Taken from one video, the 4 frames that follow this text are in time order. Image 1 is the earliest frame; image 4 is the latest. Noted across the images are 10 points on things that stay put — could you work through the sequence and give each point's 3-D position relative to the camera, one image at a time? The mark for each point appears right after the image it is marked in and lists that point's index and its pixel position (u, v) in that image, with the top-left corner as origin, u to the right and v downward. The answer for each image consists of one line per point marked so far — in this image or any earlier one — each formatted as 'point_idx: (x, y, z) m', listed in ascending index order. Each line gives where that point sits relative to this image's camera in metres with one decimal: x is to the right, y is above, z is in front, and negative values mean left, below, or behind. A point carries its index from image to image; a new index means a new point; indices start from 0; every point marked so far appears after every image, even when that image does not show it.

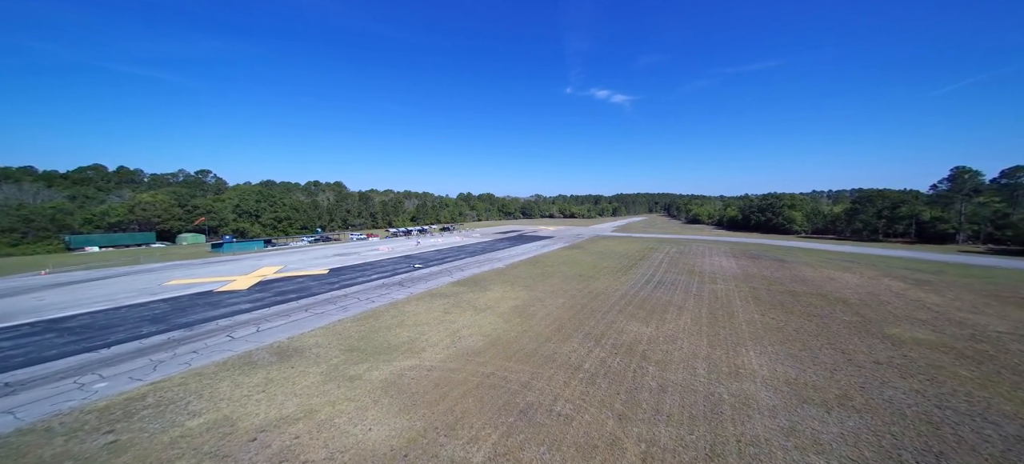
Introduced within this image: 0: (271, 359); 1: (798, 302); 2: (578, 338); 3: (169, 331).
0: (-6.7, -3.5, +9.1) m
1: (+12.0, -2.9, +13.8) m
2: (+2.2, -3.5, +10.9) m
3: (-11.3, -3.3, +10.8) m
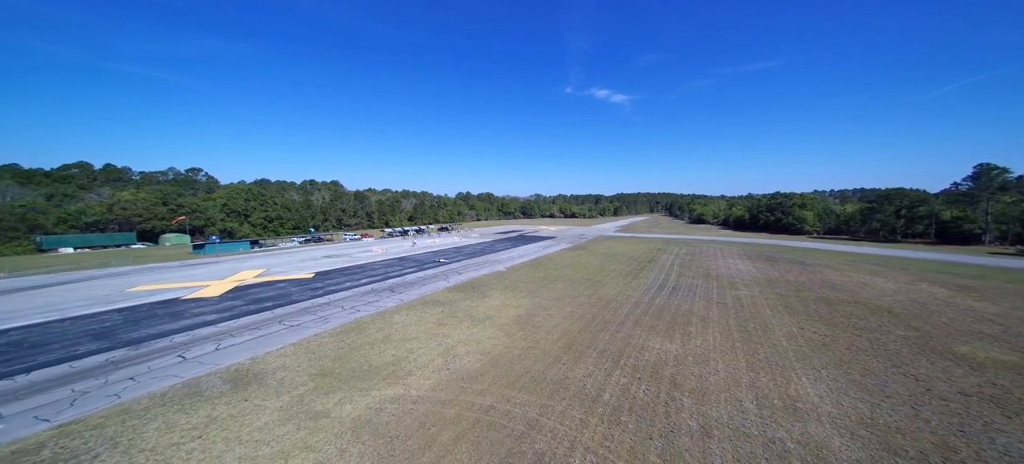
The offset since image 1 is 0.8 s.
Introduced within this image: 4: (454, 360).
0: (-6.6, -3.6, +7.5) m
1: (+12.1, -3.0, +12.2) m
2: (+2.3, -3.6, +9.3) m
3: (-11.2, -3.3, +9.1) m
4: (-1.6, -3.6, +9.3) m
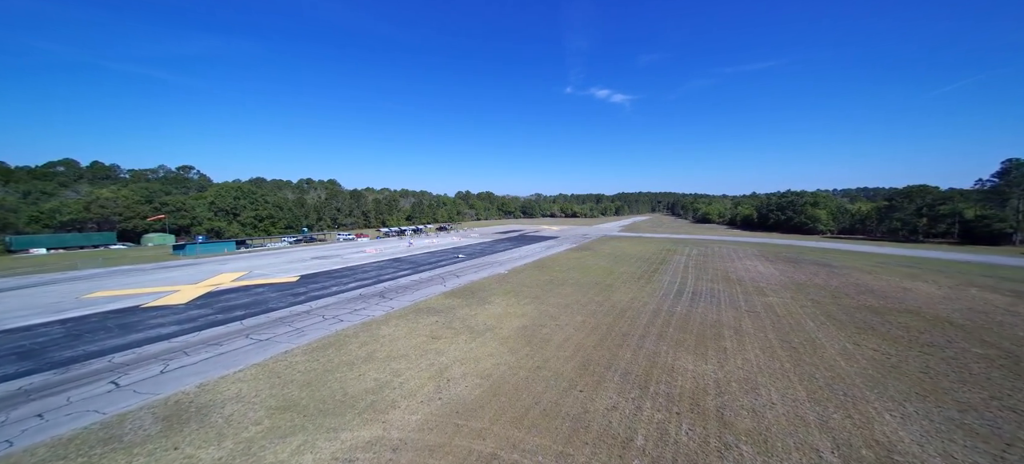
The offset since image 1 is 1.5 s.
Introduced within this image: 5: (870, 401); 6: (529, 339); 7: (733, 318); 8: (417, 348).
0: (-6.5, -3.5, +5.9) m
1: (+12.2, -2.9, +10.6) m
2: (+2.4, -3.5, +7.7) m
3: (-11.1, -3.3, +7.5) m
4: (-1.5, -3.6, +7.7) m
5: (+7.1, -3.4, +6.6) m
6: (+0.6, -3.4, +10.4) m
7: (+7.8, -3.1, +11.6) m
8: (-2.8, -3.4, +9.7) m
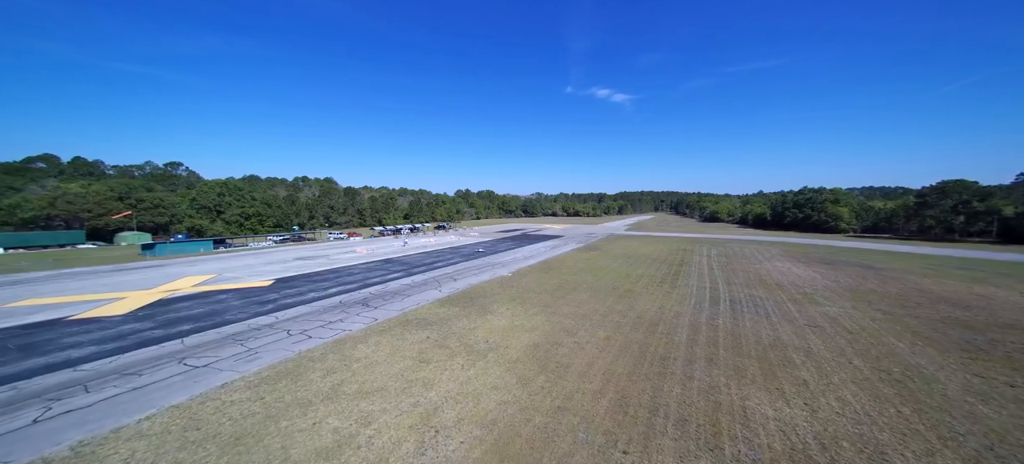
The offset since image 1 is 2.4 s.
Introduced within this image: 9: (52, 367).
0: (-6.2, -3.4, +3.6) m
1: (+12.4, -2.8, +8.4) m
2: (+2.6, -3.4, +5.4) m
3: (-10.8, -3.2, +5.3) m
4: (-1.3, -3.5, +5.5) m
5: (+7.4, -3.3, +4.3) m
6: (+0.8, -3.3, +8.2) m
7: (+8.1, -2.9, +9.4) m
8: (-2.6, -3.3, +7.5) m
9: (-10.4, -3.0, +7.5) m
